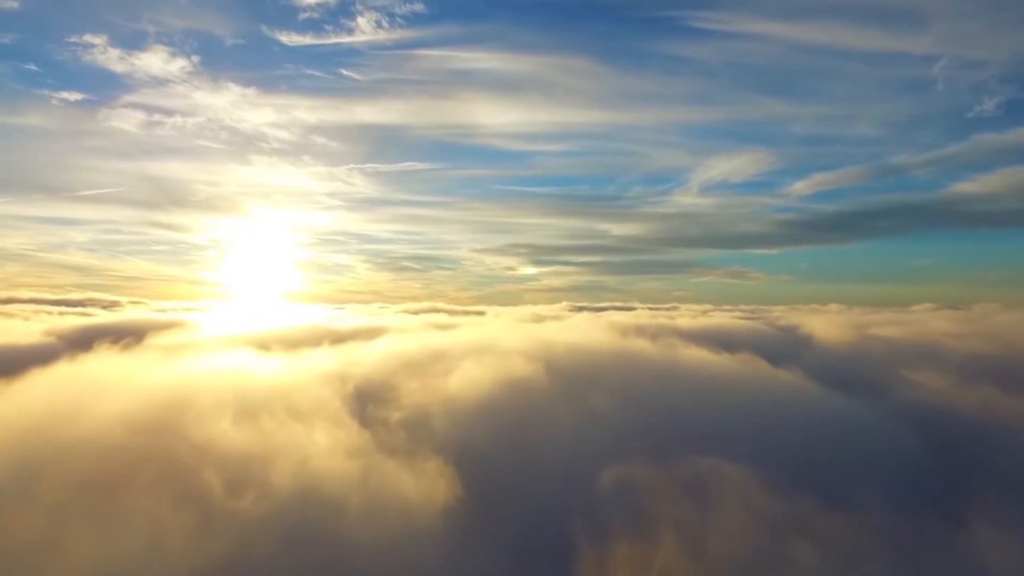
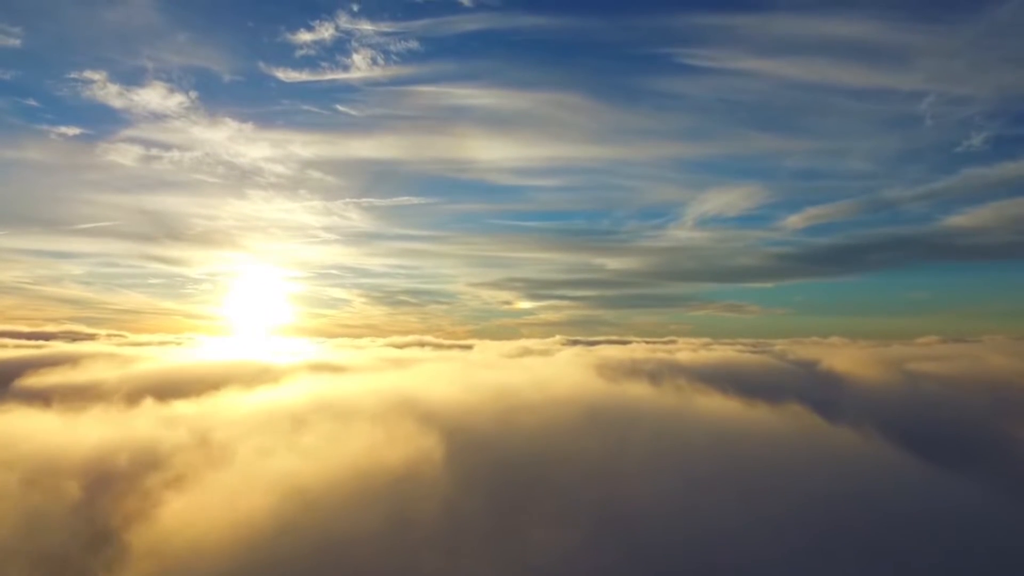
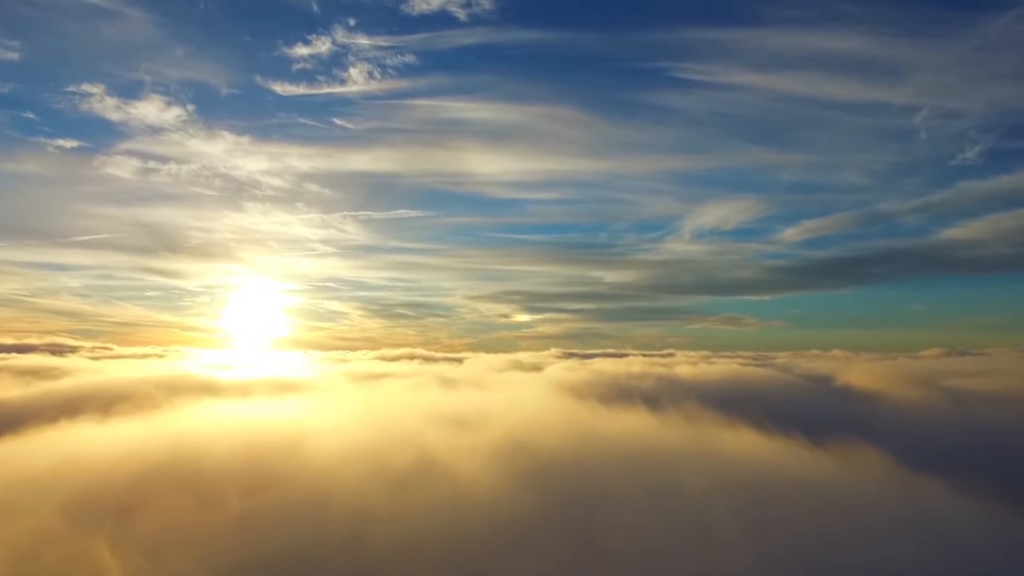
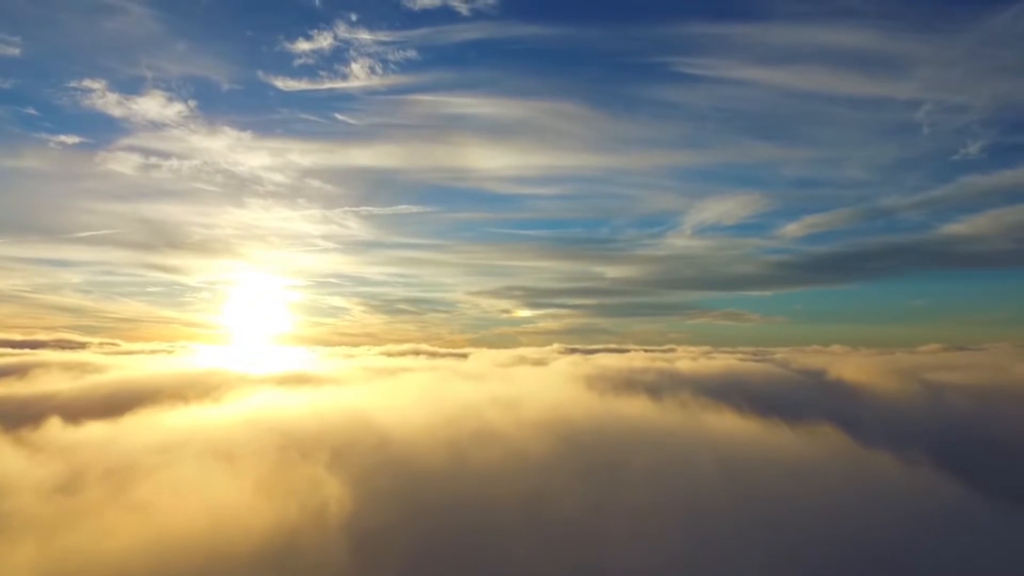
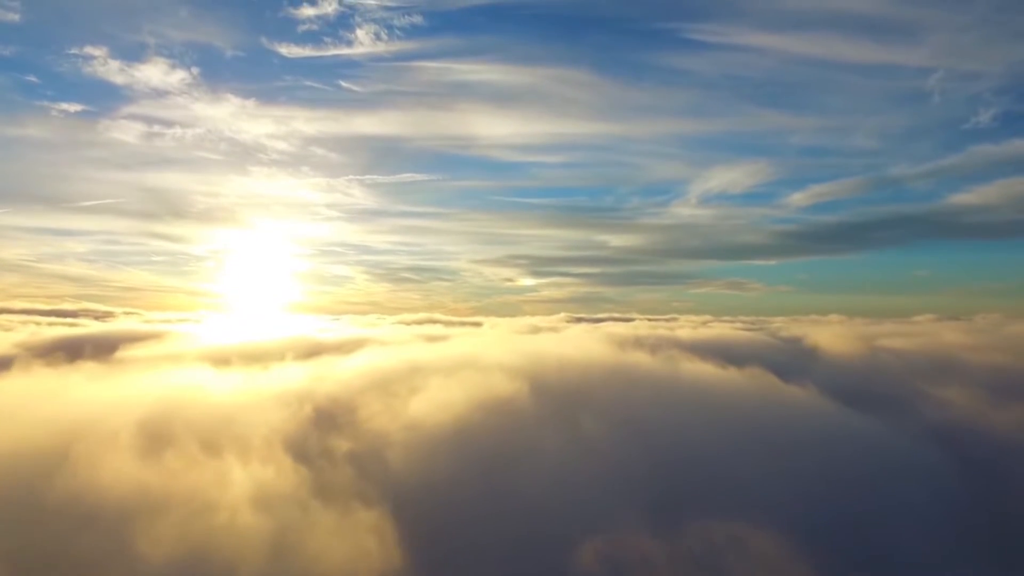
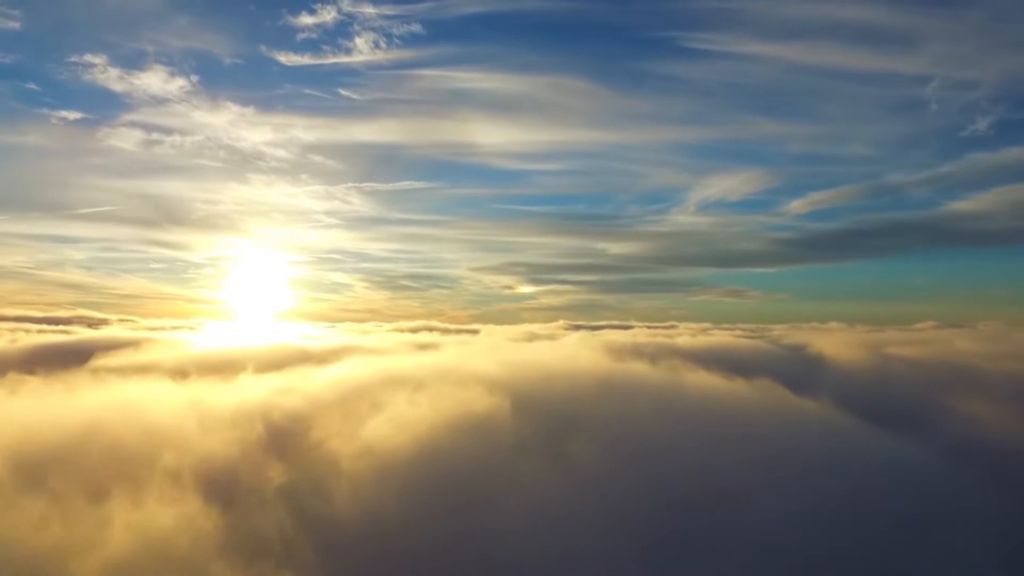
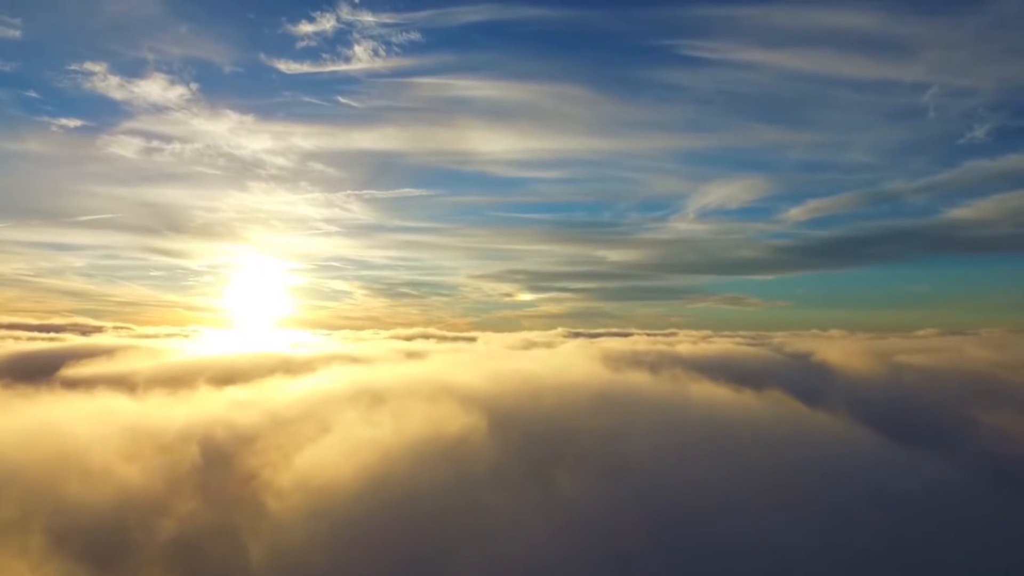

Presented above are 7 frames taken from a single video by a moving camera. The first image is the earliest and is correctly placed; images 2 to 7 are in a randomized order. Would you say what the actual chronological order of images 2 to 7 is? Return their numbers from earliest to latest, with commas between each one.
5, 6, 7, 2, 4, 3
